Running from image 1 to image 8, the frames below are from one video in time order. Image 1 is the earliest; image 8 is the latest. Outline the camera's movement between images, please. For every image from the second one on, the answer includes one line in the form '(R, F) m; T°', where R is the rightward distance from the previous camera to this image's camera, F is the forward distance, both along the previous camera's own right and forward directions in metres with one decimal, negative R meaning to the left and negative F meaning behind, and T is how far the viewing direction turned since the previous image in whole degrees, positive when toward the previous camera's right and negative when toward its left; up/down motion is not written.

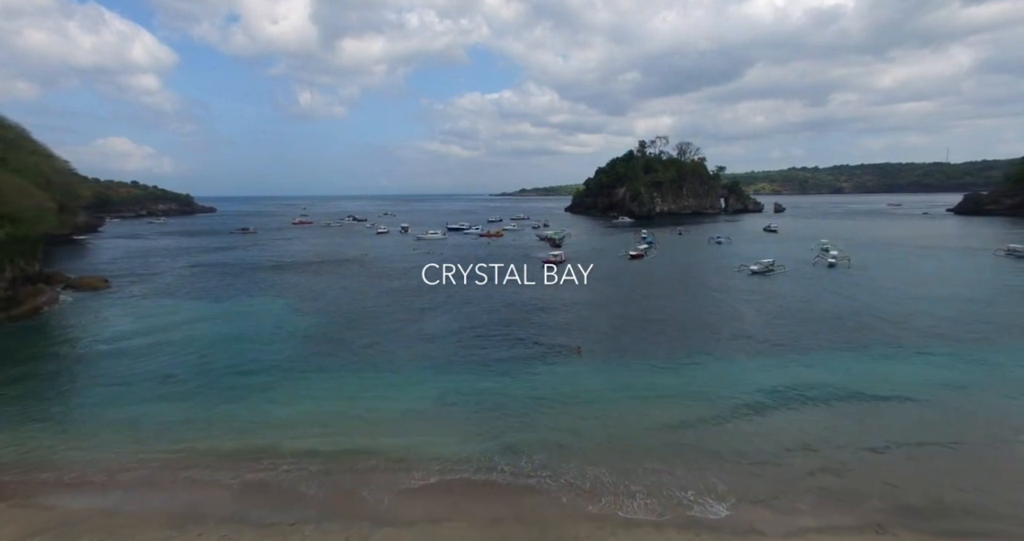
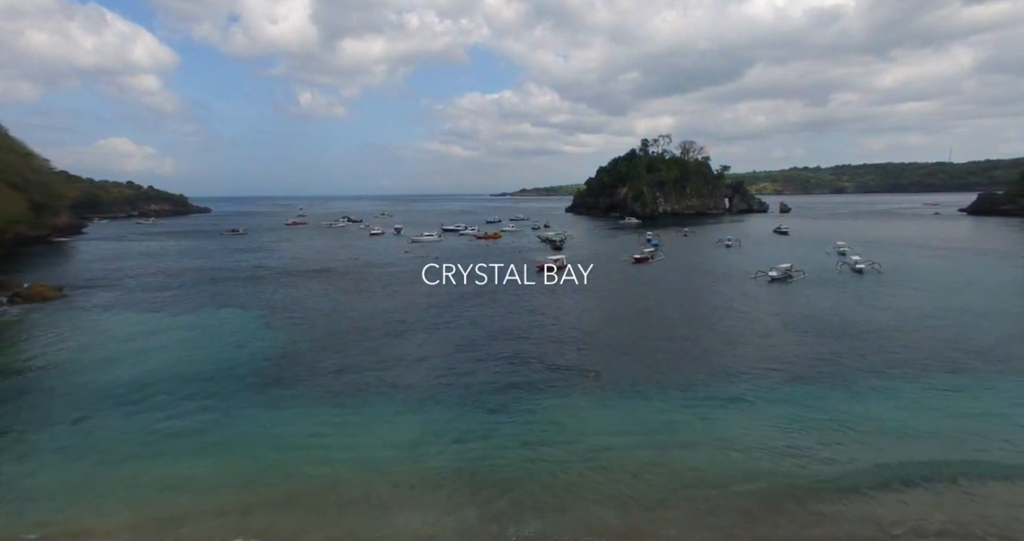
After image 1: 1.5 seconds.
(+0.2, +2.5) m; 0°
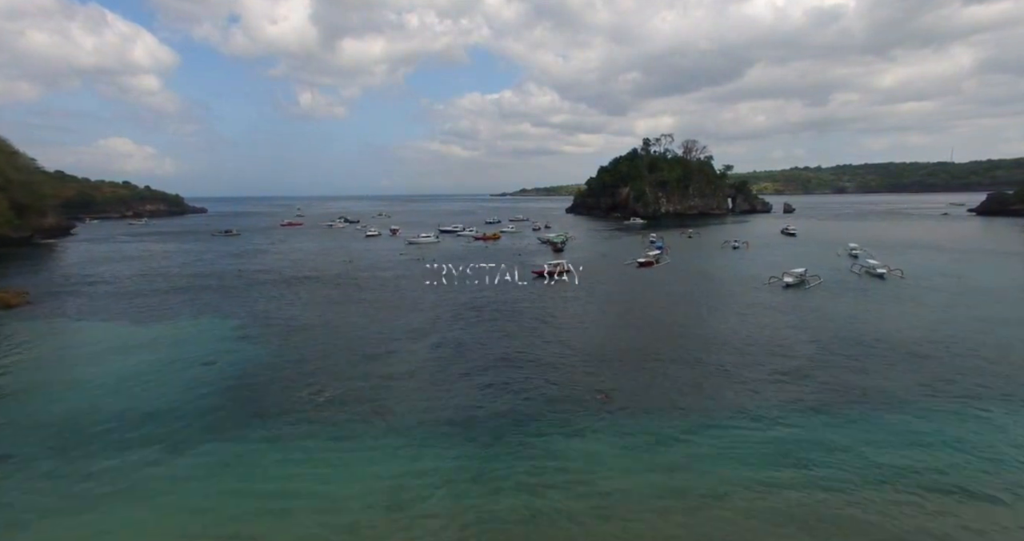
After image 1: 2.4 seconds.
(+0.1, +1.7) m; 0°
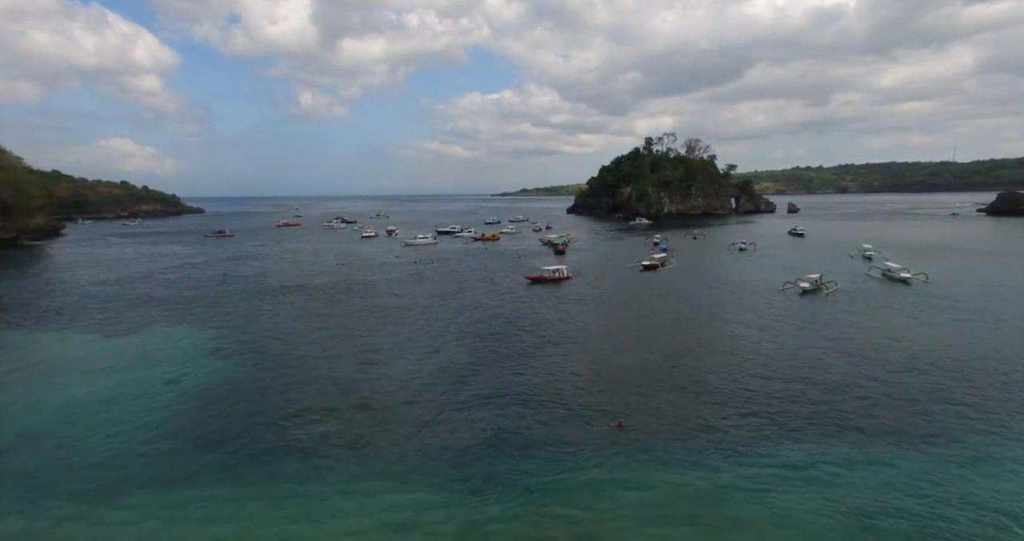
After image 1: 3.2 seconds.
(0.0, +1.6) m; 0°
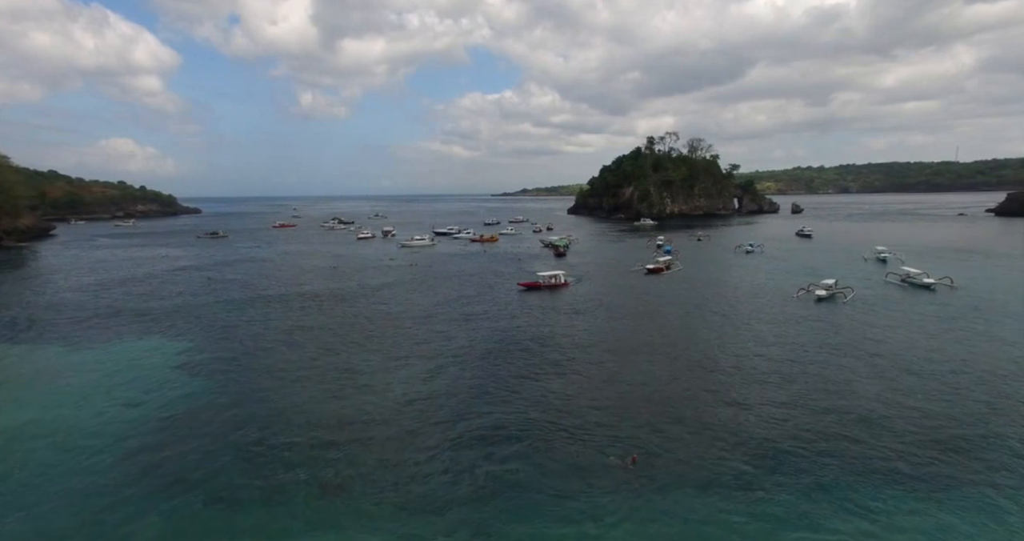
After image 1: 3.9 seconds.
(+0.1, +1.5) m; 0°
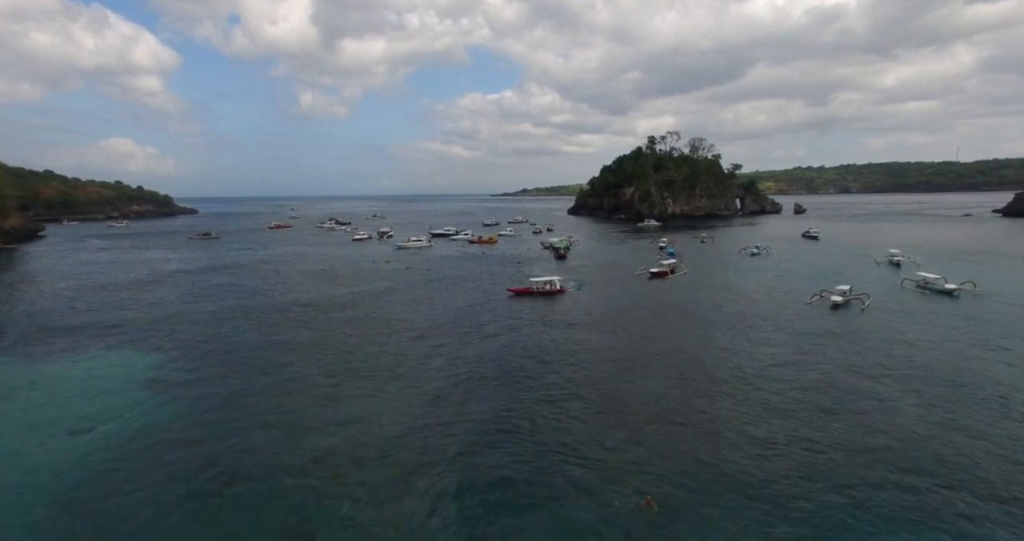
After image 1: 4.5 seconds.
(+0.1, +1.3) m; 0°
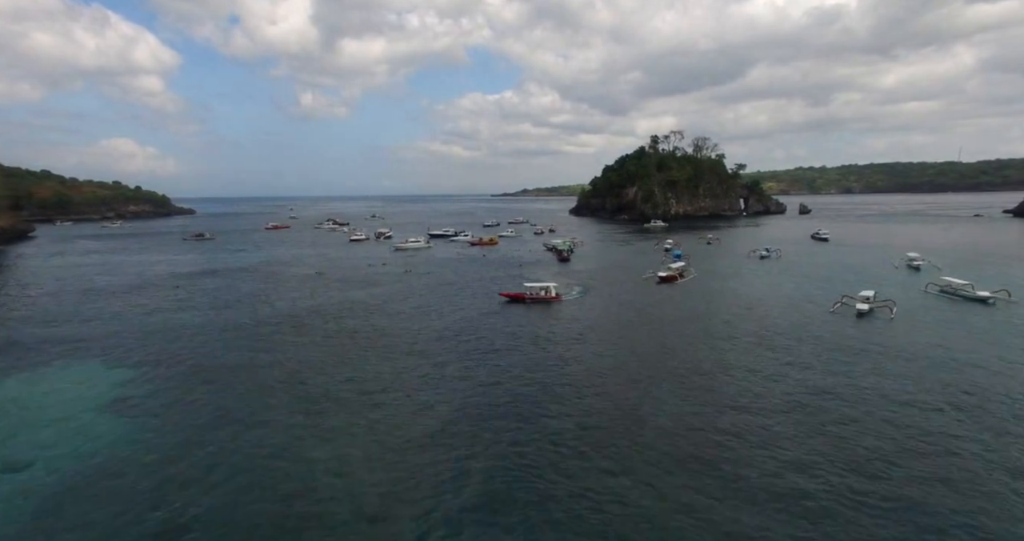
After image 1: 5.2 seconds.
(-0.1, +1.4) m; 0°
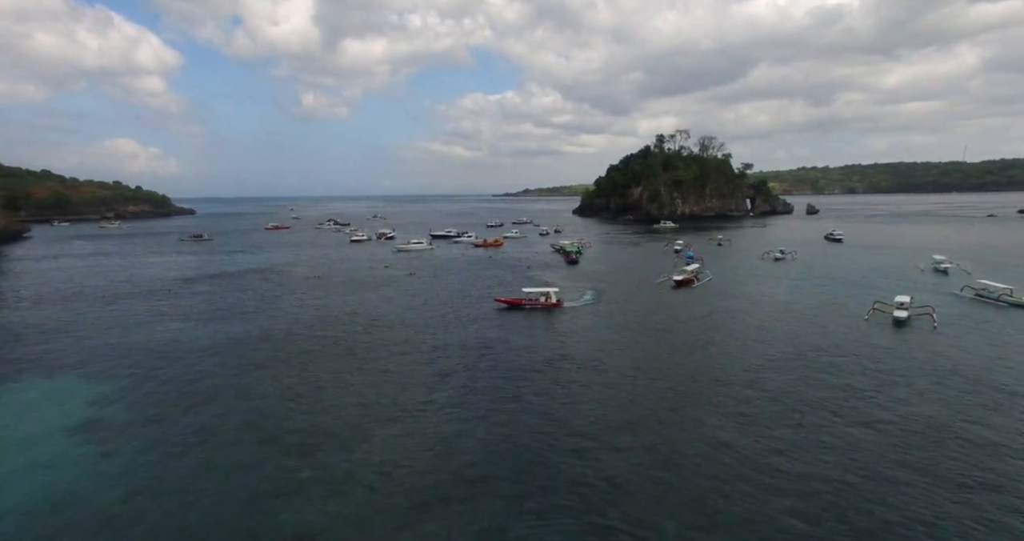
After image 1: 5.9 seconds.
(-0.4, +1.4) m; 0°
